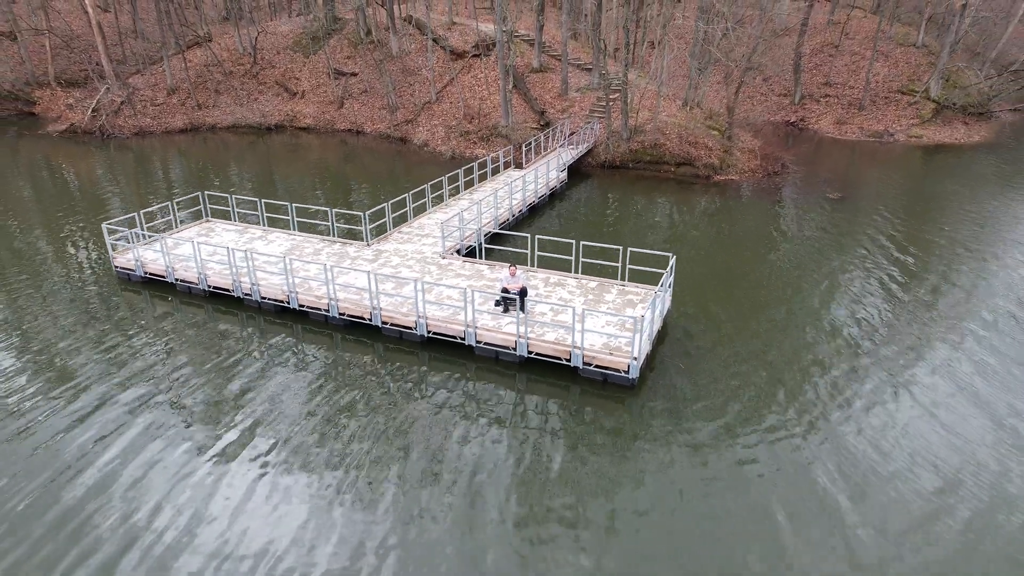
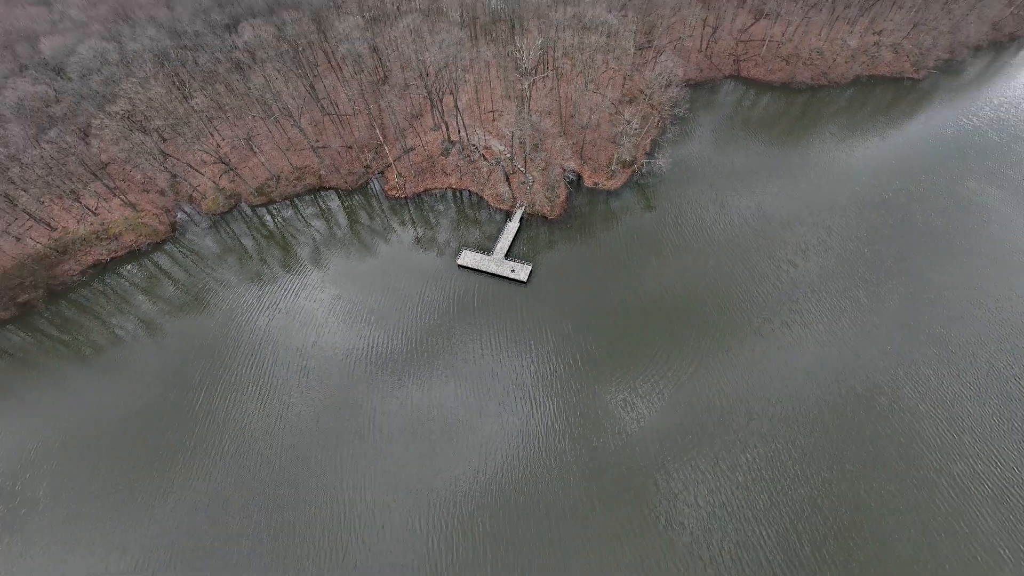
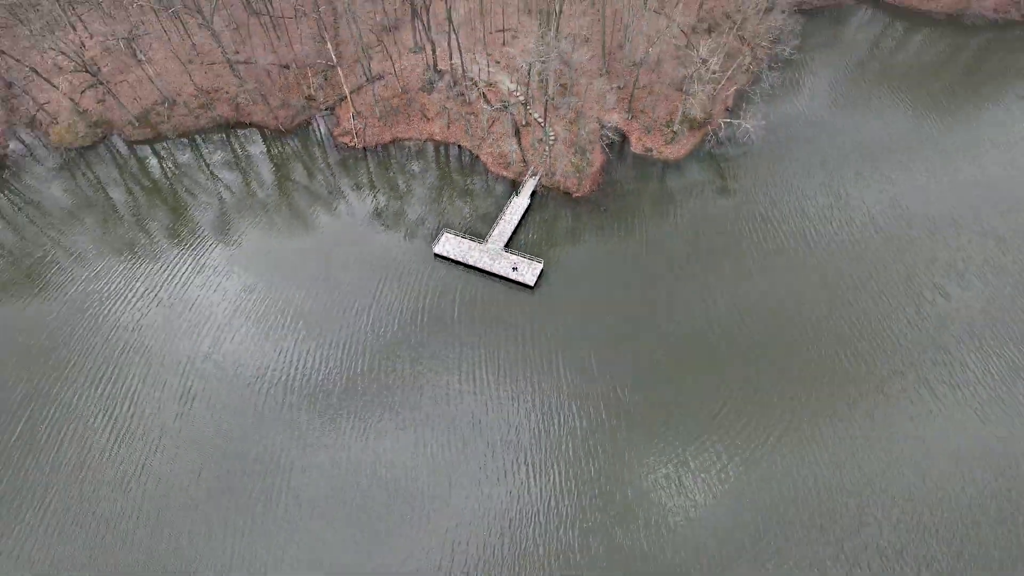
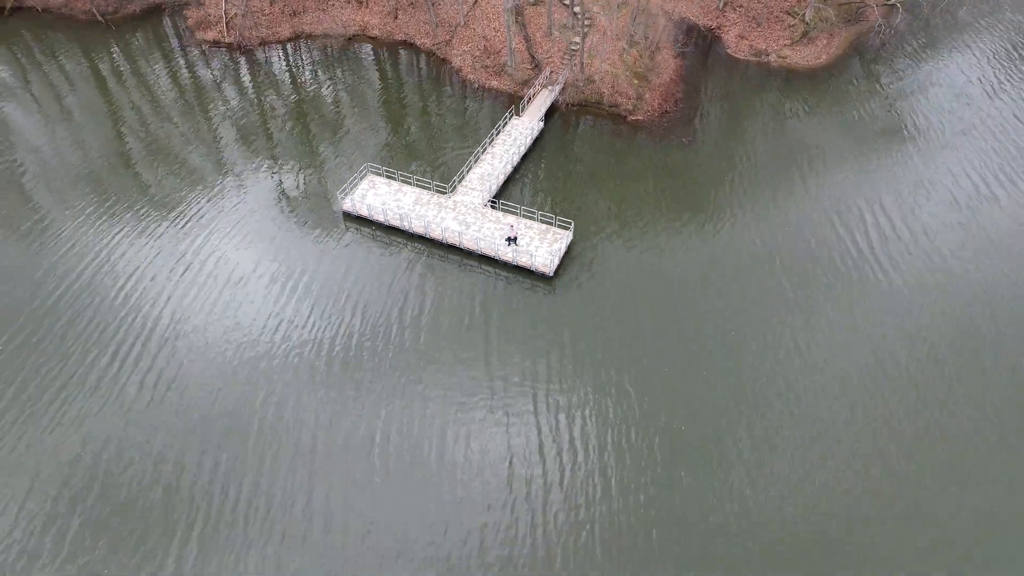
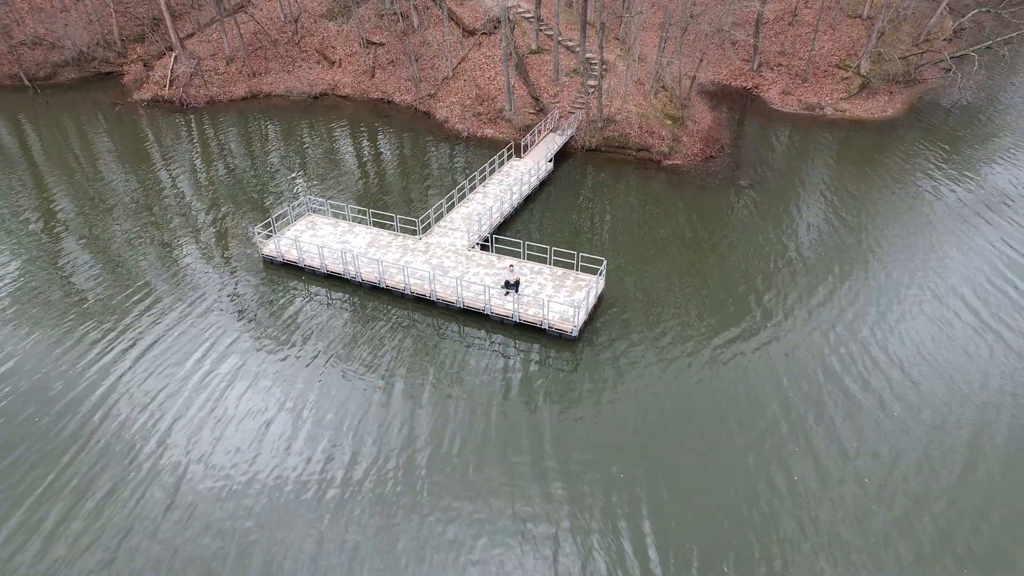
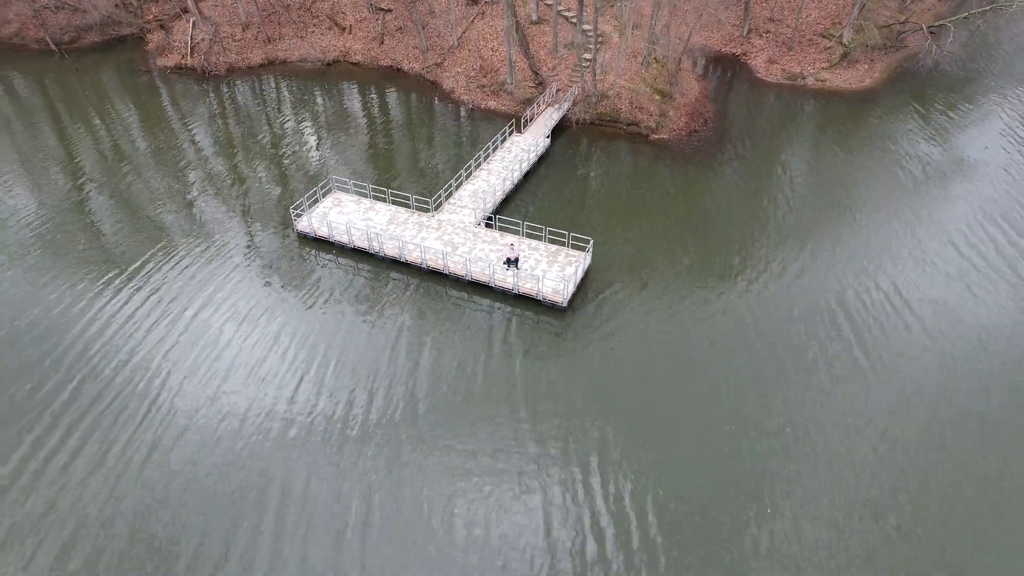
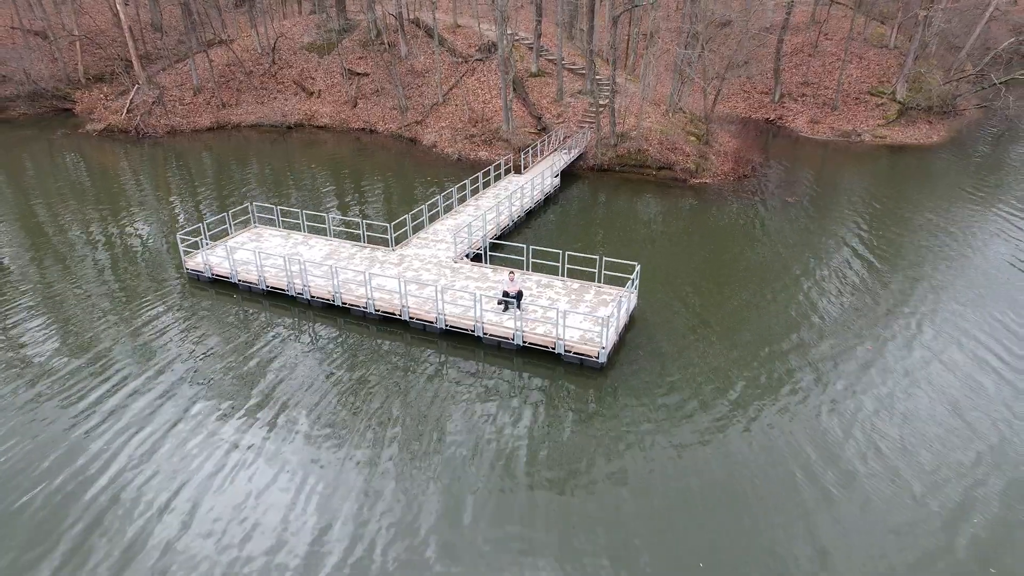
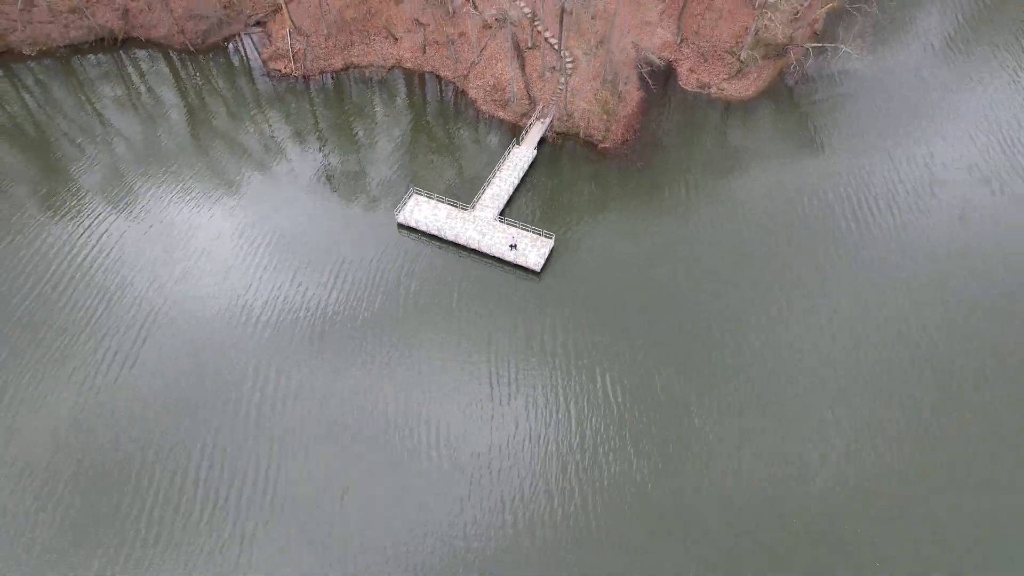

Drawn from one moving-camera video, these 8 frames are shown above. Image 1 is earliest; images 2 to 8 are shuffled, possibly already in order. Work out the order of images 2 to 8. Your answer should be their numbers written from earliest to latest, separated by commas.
7, 5, 6, 4, 8, 3, 2
